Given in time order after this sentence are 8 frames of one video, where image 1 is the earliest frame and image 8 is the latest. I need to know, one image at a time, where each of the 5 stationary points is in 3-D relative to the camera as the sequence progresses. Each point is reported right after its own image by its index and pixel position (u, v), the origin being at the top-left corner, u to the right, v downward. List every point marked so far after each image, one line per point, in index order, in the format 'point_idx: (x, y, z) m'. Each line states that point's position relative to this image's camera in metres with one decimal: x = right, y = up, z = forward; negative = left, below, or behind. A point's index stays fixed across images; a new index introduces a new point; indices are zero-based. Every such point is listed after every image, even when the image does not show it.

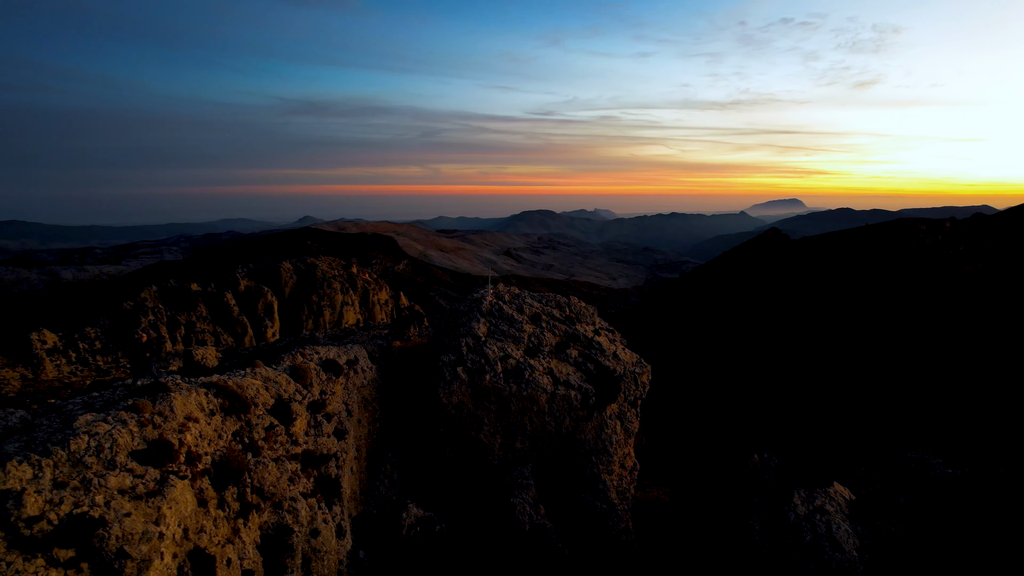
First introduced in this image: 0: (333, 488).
0: (-6.1, -6.8, +16.5) m
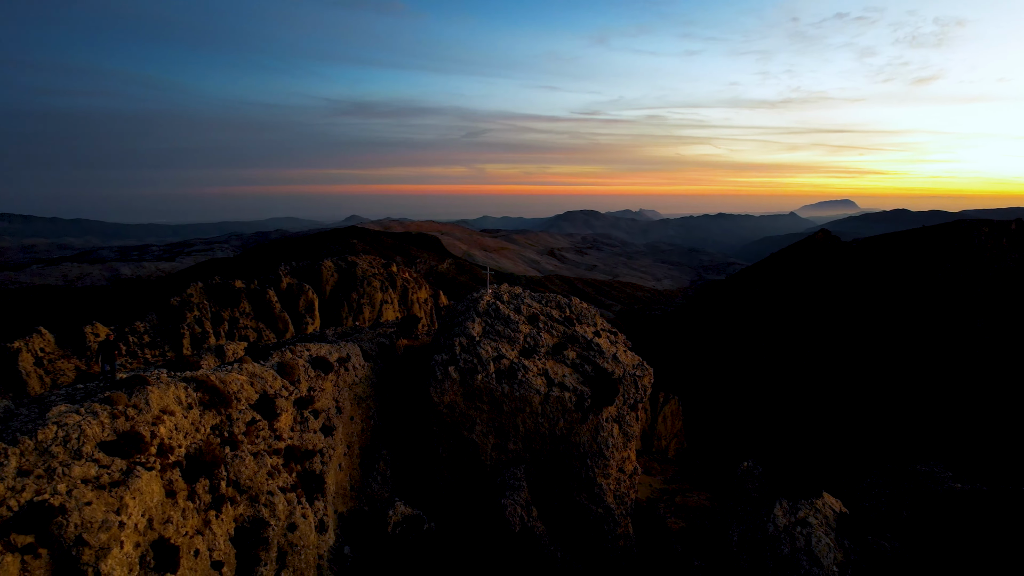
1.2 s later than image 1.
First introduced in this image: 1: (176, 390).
0: (-6.8, -6.7, +16.7) m
1: (-9.1, -2.8, +13.1) m
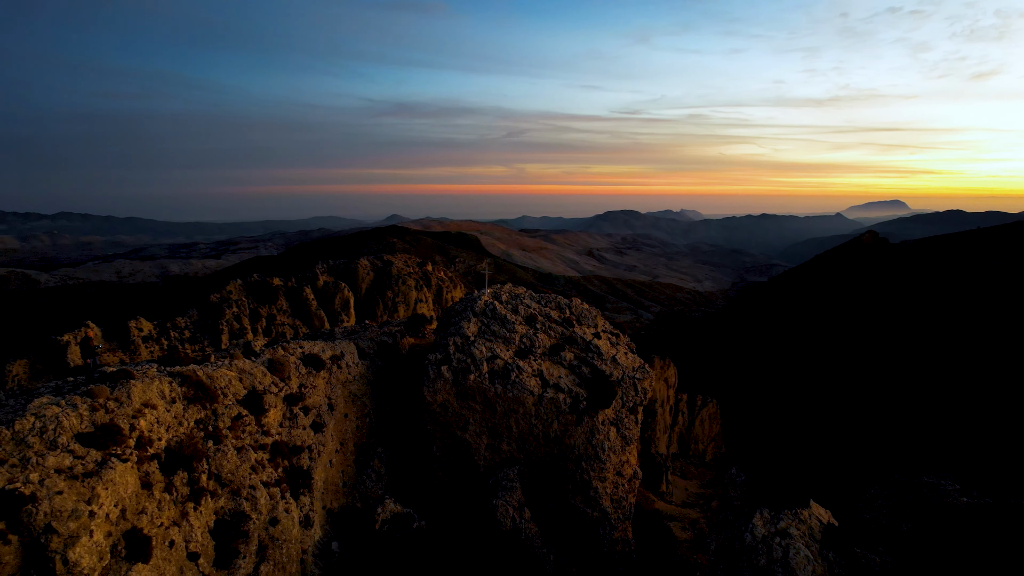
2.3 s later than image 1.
0: (-7.3, -6.7, +17.0) m
1: (-9.8, -2.7, +13.5) m
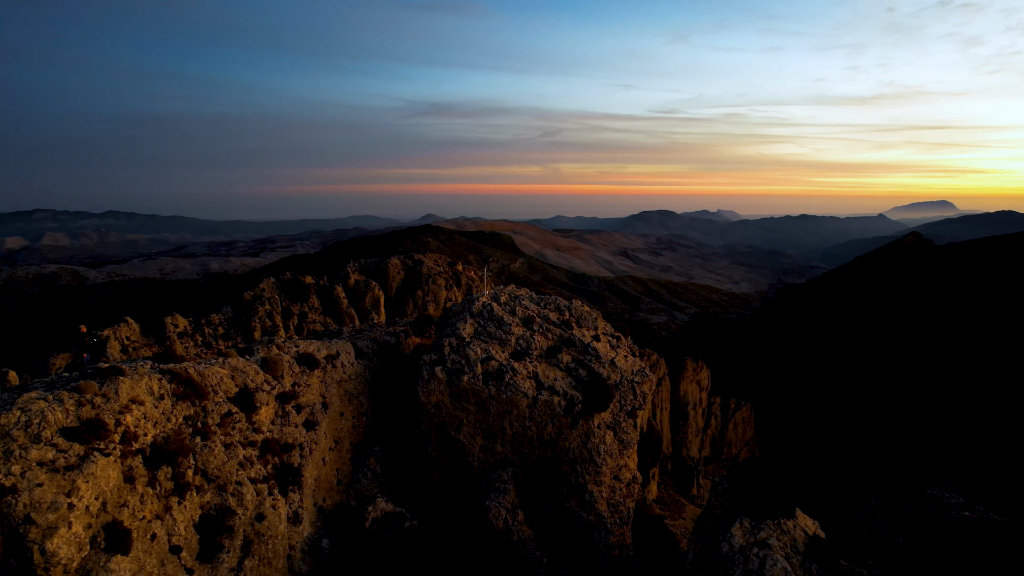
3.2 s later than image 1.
0: (-7.8, -6.7, +17.3) m
1: (-10.4, -2.7, +13.9) m
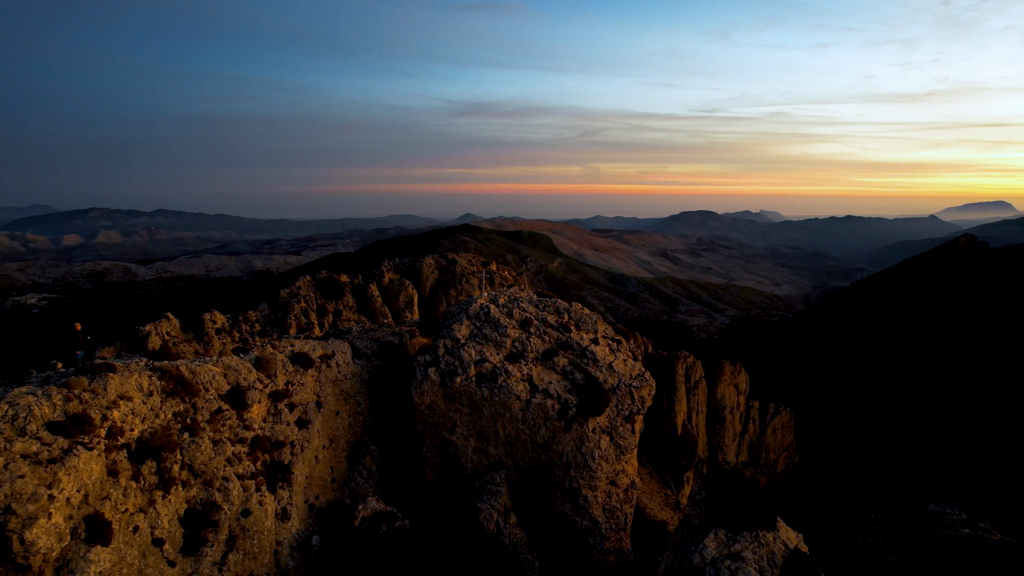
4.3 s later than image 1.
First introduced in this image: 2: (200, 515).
0: (-8.3, -6.7, +17.6) m
1: (-11.0, -2.6, +14.3) m
2: (-9.2, -6.7, +14.4) m
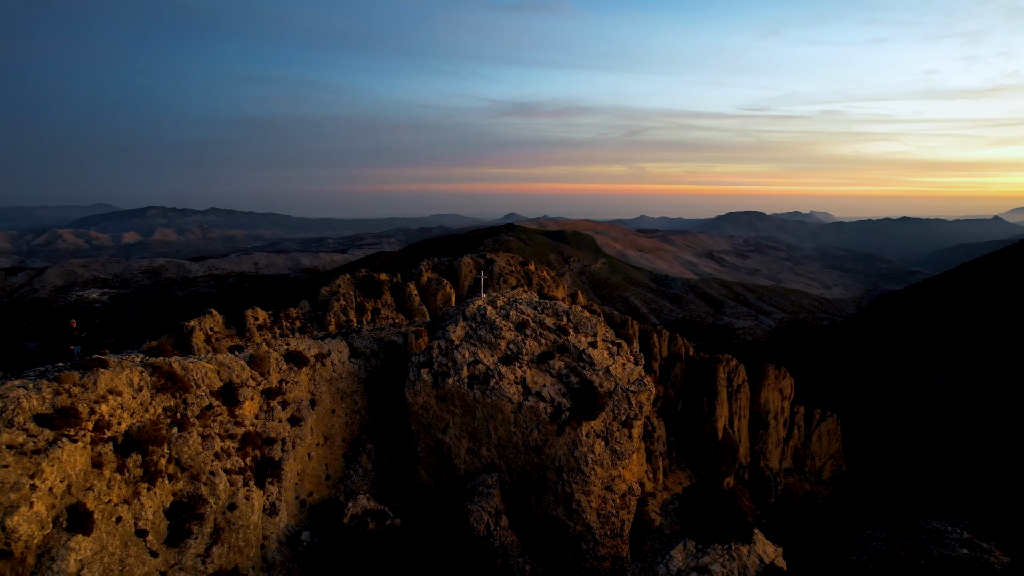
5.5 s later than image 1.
0: (-8.9, -6.7, +18.0) m
1: (-11.7, -2.6, +14.8) m
2: (-10.0, -6.7, +14.9) m
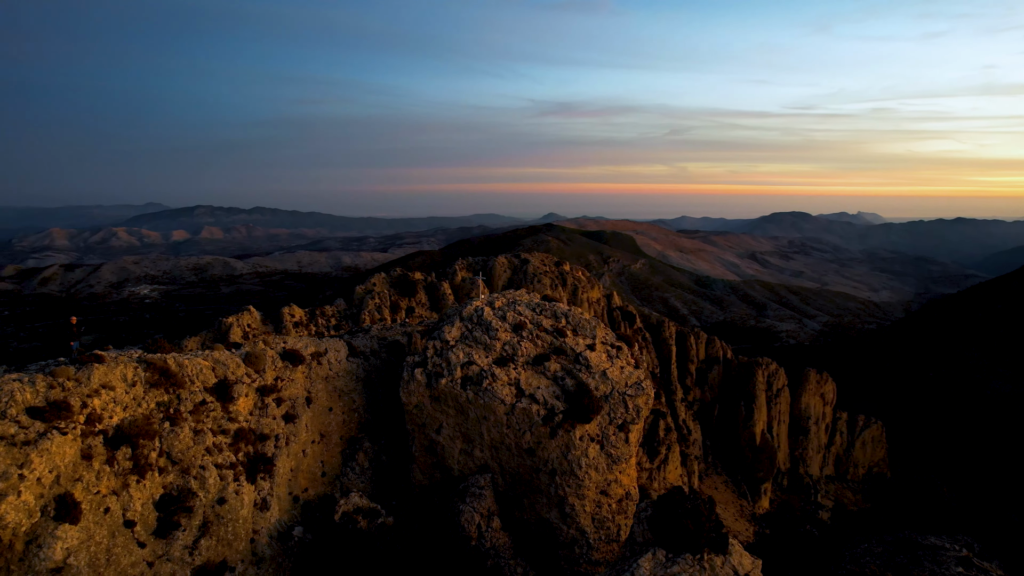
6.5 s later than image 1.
0: (-9.4, -6.7, +18.4) m
1: (-12.3, -2.6, +15.4) m
2: (-10.6, -6.7, +15.3) m
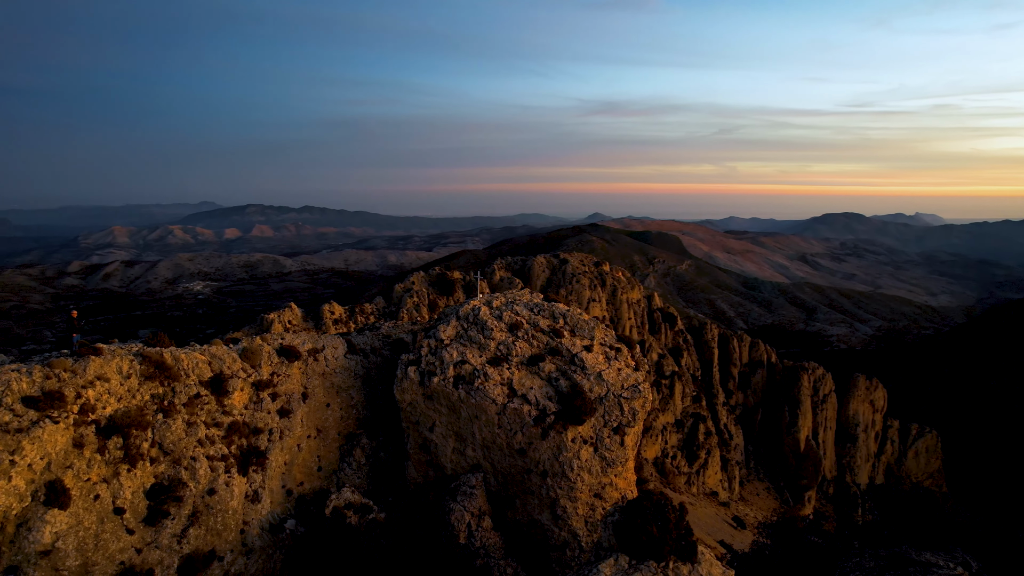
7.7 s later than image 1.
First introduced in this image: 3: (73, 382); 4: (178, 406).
0: (-9.9, -6.6, +18.9) m
1: (-12.9, -2.4, +16.0) m
2: (-11.3, -6.6, +15.9) m
3: (-13.2, -2.9, +14.6) m
4: (-11.7, -4.2, +17.1) m
